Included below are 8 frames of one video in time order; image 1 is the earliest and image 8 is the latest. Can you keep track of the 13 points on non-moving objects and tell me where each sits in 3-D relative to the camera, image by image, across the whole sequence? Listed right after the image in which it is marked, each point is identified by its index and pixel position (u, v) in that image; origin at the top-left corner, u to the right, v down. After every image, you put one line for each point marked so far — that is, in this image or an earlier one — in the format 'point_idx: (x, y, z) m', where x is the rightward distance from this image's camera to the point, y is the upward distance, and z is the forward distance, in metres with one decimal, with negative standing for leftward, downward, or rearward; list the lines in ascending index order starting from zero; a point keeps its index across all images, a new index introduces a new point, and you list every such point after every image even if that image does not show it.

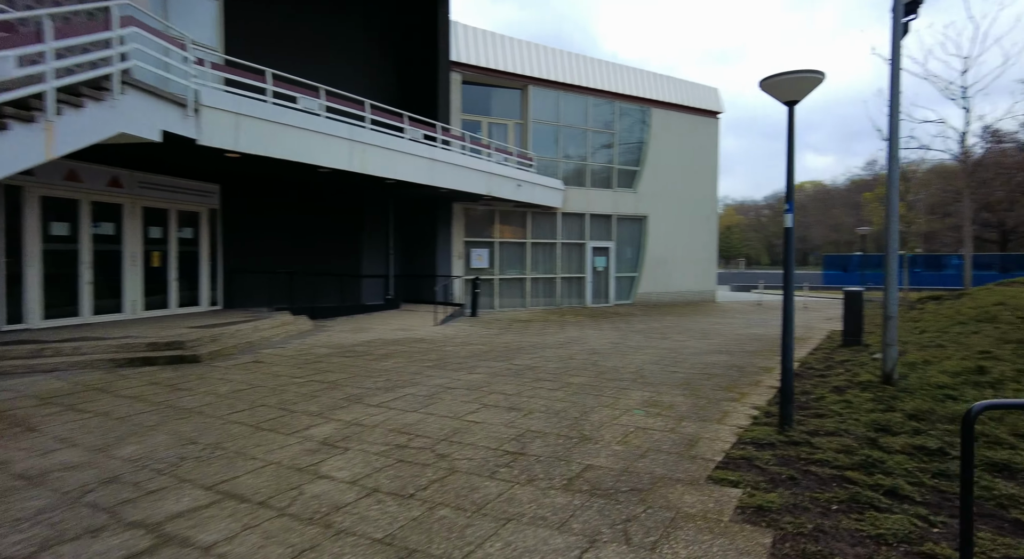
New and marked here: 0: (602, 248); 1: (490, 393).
0: (+3.2, +1.2, +18.9) m
1: (-0.2, -1.2, +5.1) m
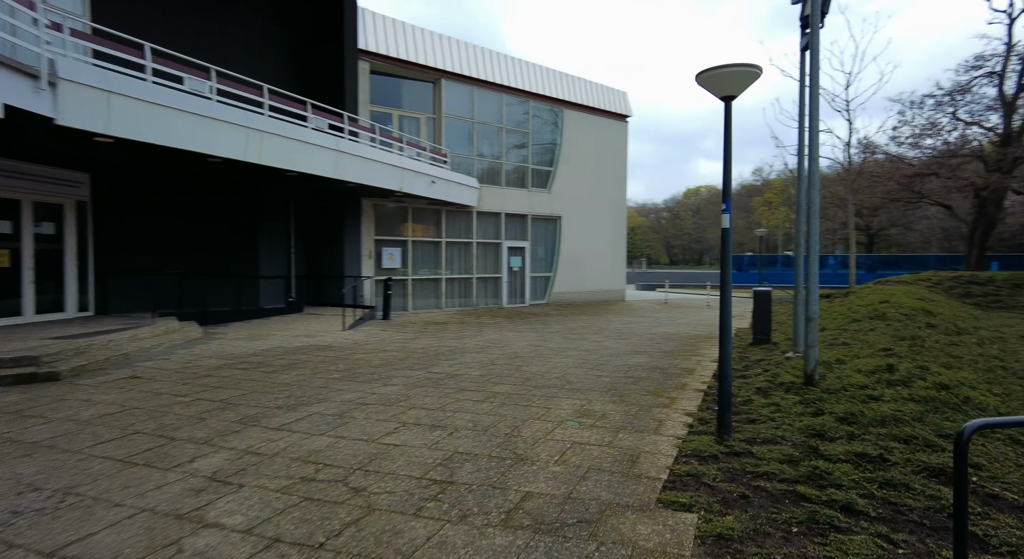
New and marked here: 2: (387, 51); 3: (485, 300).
0: (0.0, +1.2, +18.8) m
1: (-1.0, -1.2, +4.7) m
2: (-4.0, +7.1, +15.5) m
3: (-1.1, -0.7, +18.1) m
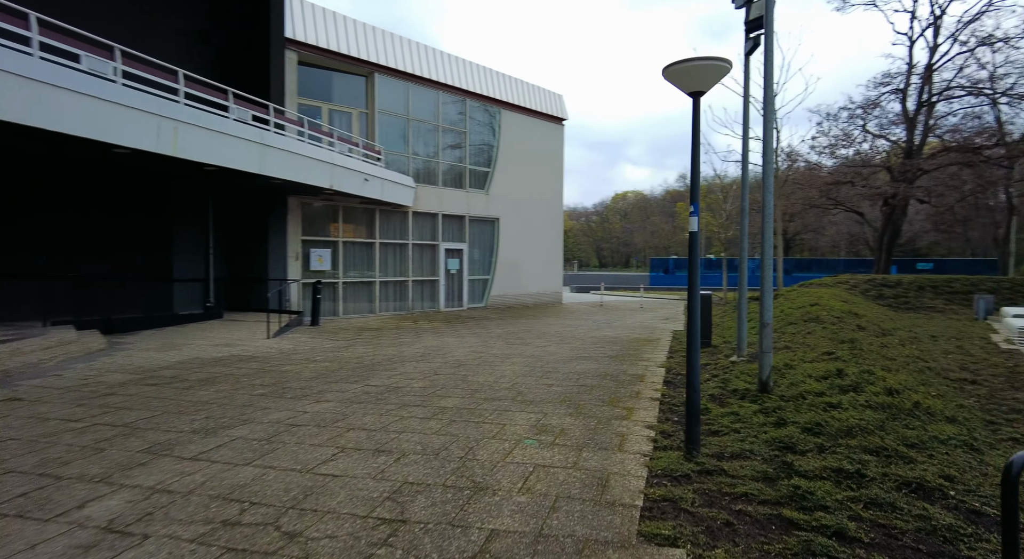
0: (-2.2, +1.1, +18.4) m
1: (-1.4, -1.3, +4.2) m
2: (-5.8, +7.0, +14.6) m
3: (-3.3, -0.9, +17.5) m
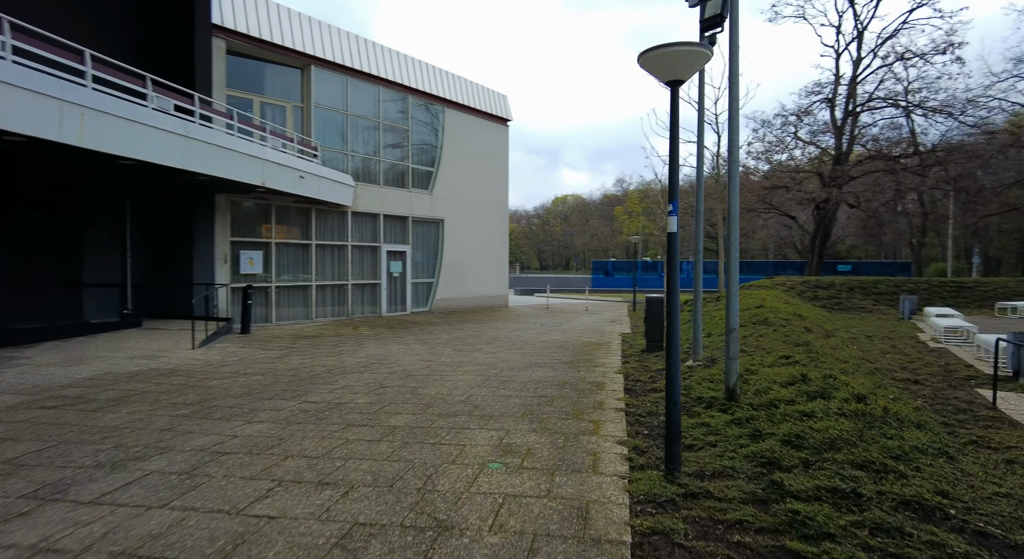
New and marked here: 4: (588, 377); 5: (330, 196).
0: (-4.2, +1.0, +17.7) m
1: (-1.7, -1.3, +3.7) m
2: (-7.3, +6.9, +13.6) m
3: (-5.1, -1.0, +16.7) m
4: (+1.0, -1.2, +6.2) m
5: (-5.3, +2.4, +14.6) m
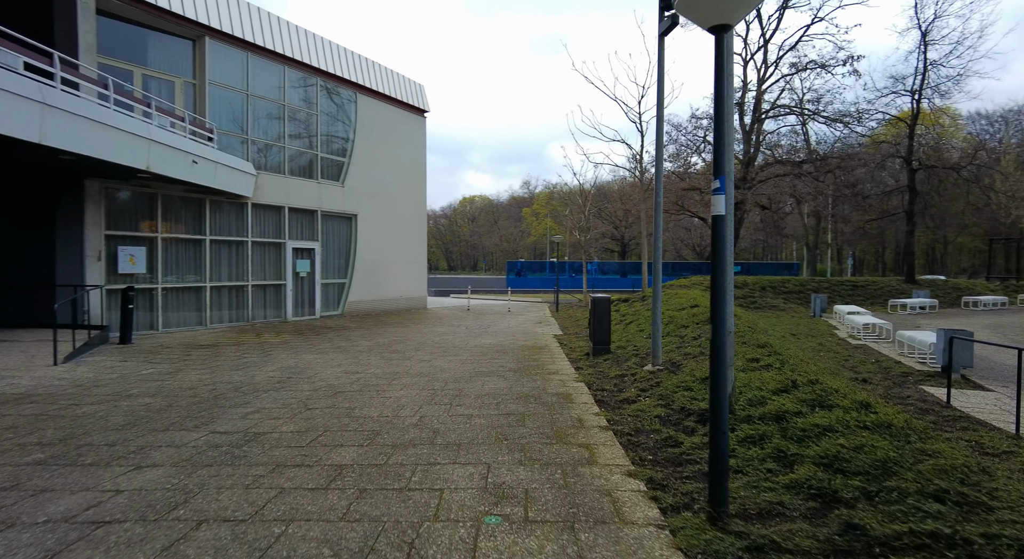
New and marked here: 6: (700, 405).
0: (-6.6, +0.9, +16.1) m
1: (-1.7, -1.3, +2.7) m
2: (-9.0, +6.9, +11.5) m
3: (-7.4, -1.0, +14.9) m
4: (+0.4, -1.2, +5.7) m
5: (-7.3, +2.4, +12.8) m
6: (+1.6, -1.1, +4.3) m
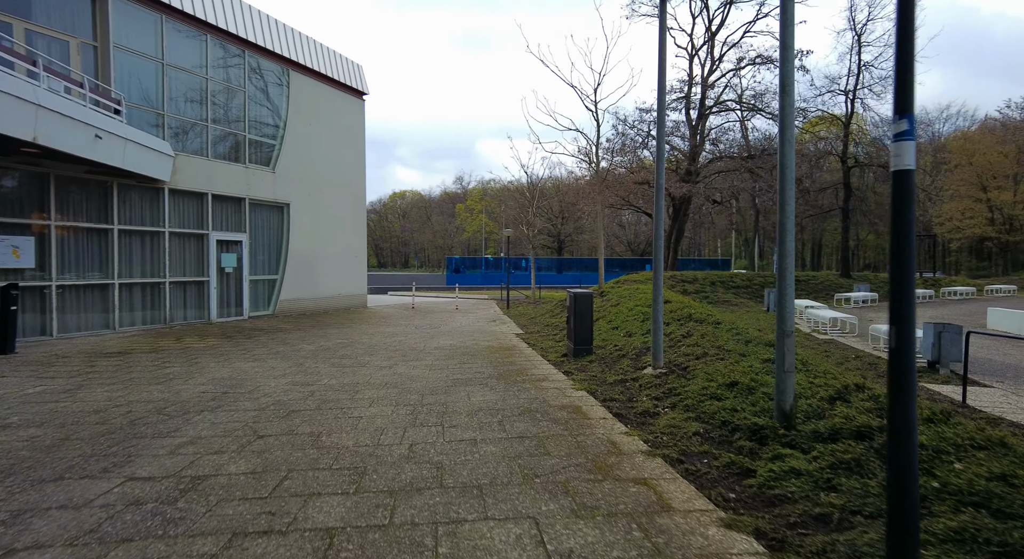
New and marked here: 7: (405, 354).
0: (-8.0, +1.1, +14.4) m
1: (-1.4, -1.3, +1.7) m
2: (-9.7, +6.9, +9.4) m
3: (-8.5, -0.9, +13.1) m
4: (+0.4, -1.2, +4.9) m
5: (-8.2, +2.5, +11.0) m
6: (+1.7, -1.0, +3.7) m
7: (-1.8, -1.4, +9.0) m
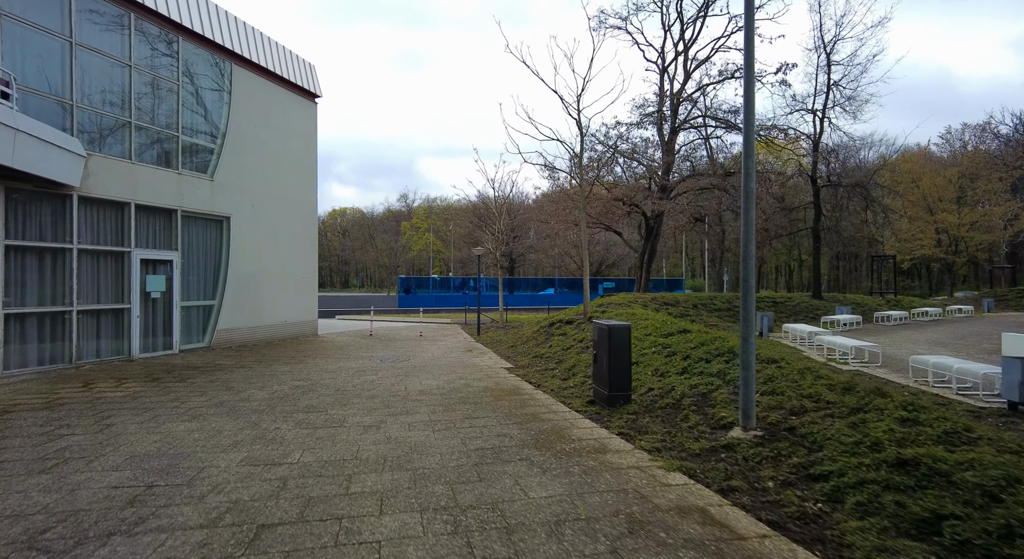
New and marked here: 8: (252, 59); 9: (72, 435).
0: (-8.4, +0.4, +12.0) m
1: (-0.5, -1.5, +0.1) m
2: (-9.6, +6.5, +7.2) m
3: (-8.8, -1.5, +10.7) m
4: (+0.9, -1.5, +3.5) m
5: (-8.2, +2.0, +8.7) m
6: (+2.4, -1.3, +2.4) m
7: (-1.7, -1.8, +7.3) m
8: (-7.5, +6.3, +14.2) m
9: (-4.7, -1.8, +5.5) m
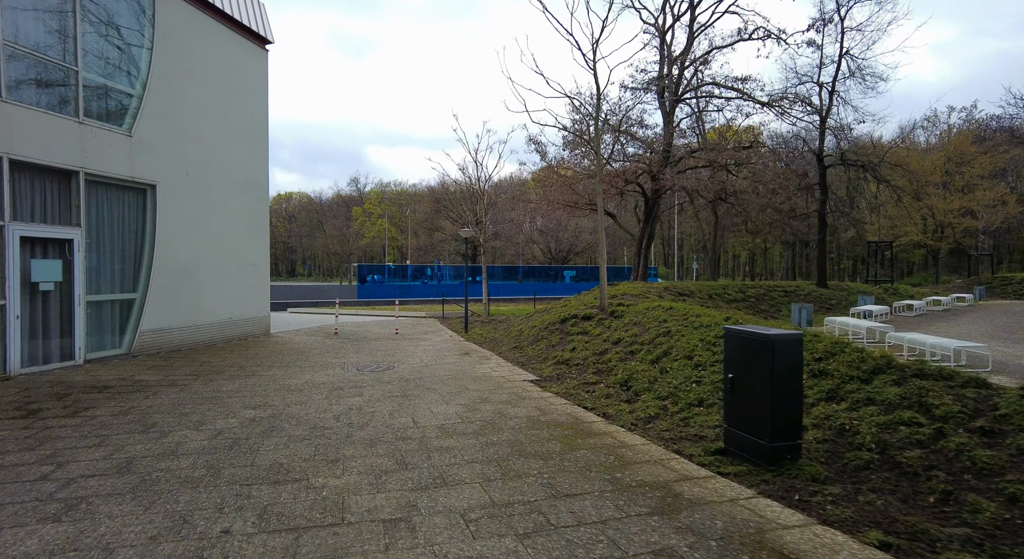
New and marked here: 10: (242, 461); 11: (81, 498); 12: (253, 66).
0: (-8.0, +0.7, +8.8) m
1: (+0.9, -1.5, -2.3) m
2: (-8.8, +6.6, +3.7) m
3: (-8.4, -1.3, +7.5) m
4: (+2.0, -1.4, +1.2) m
5: (-7.6, +2.1, +5.5) m
6: (+3.6, -1.2, +0.3) m
7: (-1.0, -1.7, +4.8) m
8: (-7.3, +6.6, +10.9) m
9: (-3.8, -1.7, +2.7) m
10: (-2.4, -1.7, +4.7) m
11: (-3.2, -1.7, +3.9) m
12: (-6.9, +5.7, +13.2) m
